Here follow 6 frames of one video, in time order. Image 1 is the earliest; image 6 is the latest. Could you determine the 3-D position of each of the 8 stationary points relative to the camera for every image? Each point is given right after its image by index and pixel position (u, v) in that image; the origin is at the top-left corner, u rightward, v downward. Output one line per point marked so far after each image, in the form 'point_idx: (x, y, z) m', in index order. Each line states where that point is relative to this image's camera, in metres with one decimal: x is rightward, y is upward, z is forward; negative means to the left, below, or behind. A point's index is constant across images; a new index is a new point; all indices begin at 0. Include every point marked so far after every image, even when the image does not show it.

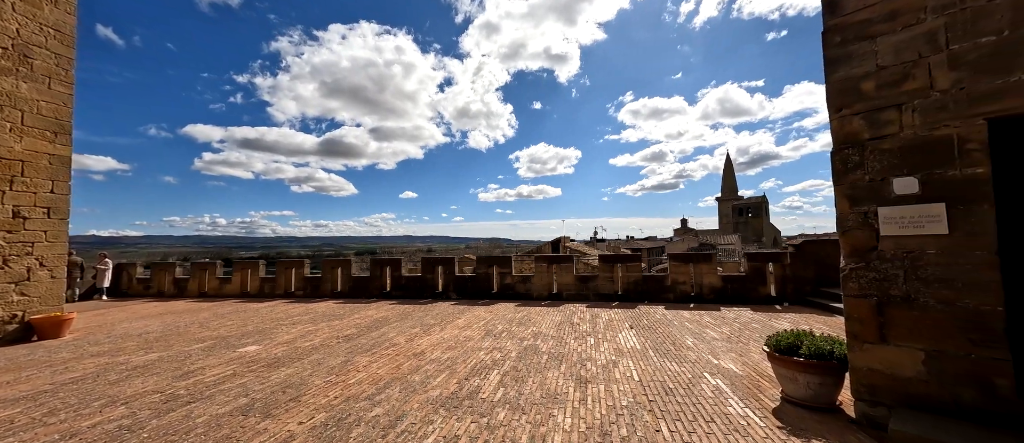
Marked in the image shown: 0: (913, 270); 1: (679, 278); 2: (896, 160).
0: (+3.2, -0.4, +2.6) m
1: (+4.8, -1.6, +9.6) m
2: (+3.1, +0.5, +2.7) m
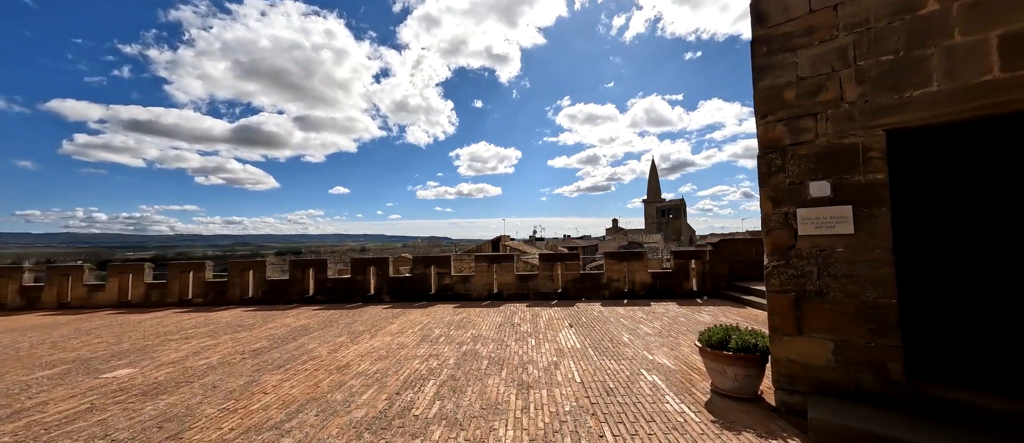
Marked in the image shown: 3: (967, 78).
0: (+2.7, -0.4, +2.9) m
1: (+3.0, -1.6, +10.0) m
2: (+2.6, +0.5, +2.9) m
3: (+3.2, +1.0, +2.4) m
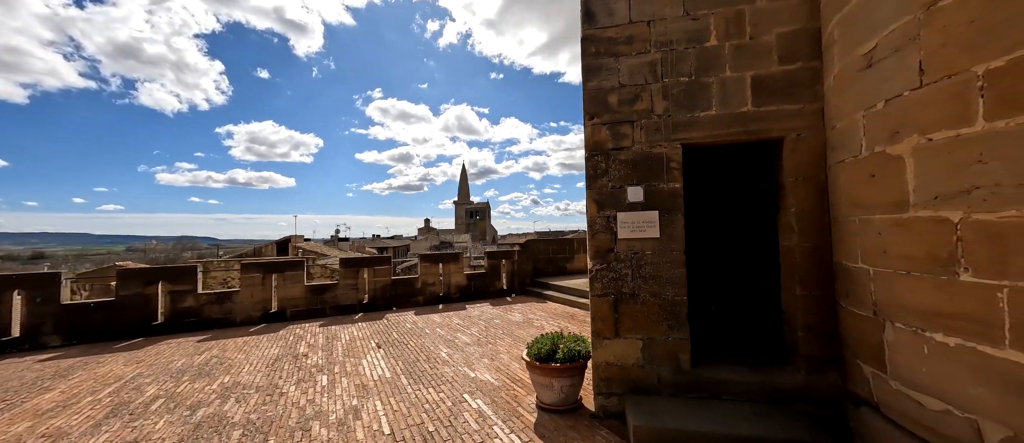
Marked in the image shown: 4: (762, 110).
0: (+1.1, -0.4, +3.0) m
1: (-2.3, -1.6, +9.3) m
2: (+1.1, +0.5, +3.0) m
3: (+1.9, +1.0, +2.8) m
4: (+2.1, +0.9, +2.8) m
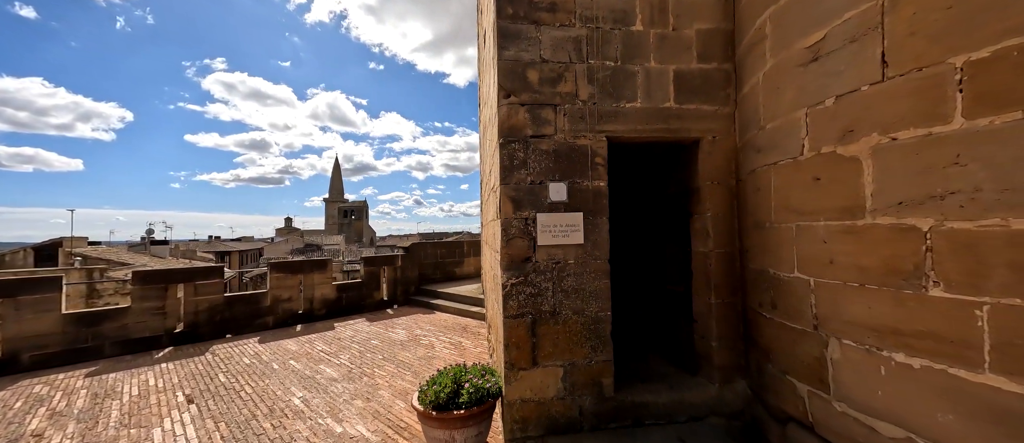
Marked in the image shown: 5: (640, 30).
0: (+0.4, -0.4, +2.5) m
1: (-5.0, -1.6, +7.3) m
2: (+0.3, +0.4, +2.5) m
3: (+1.1, +0.9, +2.6) m
4: (+1.3, +0.9, +2.6) m
5: (+1.0, +1.5, +2.6) m
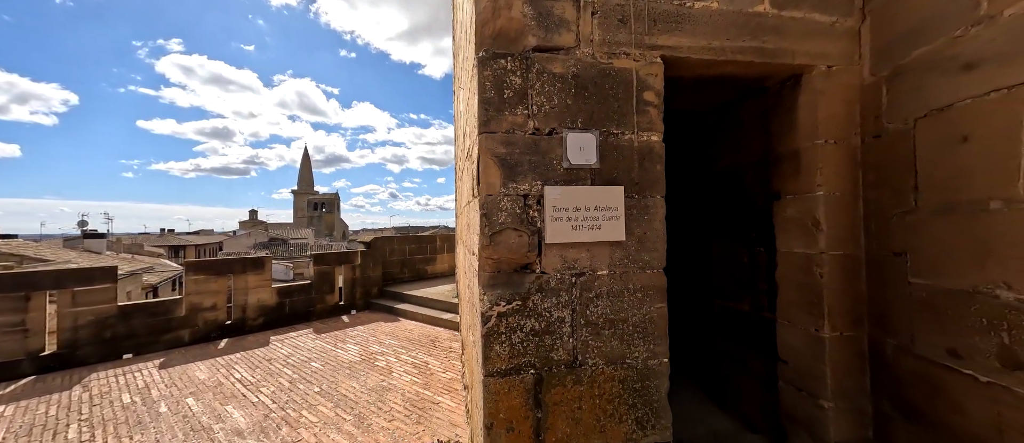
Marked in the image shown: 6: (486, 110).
0: (+0.3, -0.4, +1.4) m
1: (-5.4, -1.4, +5.8) m
2: (+0.2, +0.5, +1.4) m
3: (+1.1, +1.0, +1.5) m
4: (+1.3, +1.0, +1.6) m
5: (+0.9, +1.6, +1.5) m
6: (-0.1, +0.5, +1.4) m
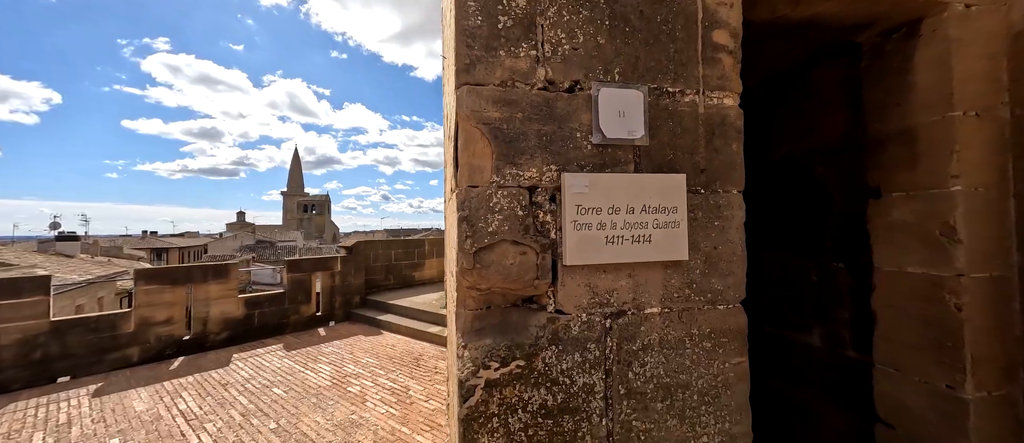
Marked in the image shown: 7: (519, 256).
0: (+0.3, -0.4, +0.9) m
1: (-5.5, -1.4, +5.2) m
2: (+0.2, +0.5, +0.9) m
3: (+1.1, +1.0, +1.0) m
4: (+1.3, +0.9, +1.1) m
5: (+0.9, +1.5, +1.0) m
6: (-0.1, +0.4, +0.8) m
7: (0.0, -0.1, +0.8) m
